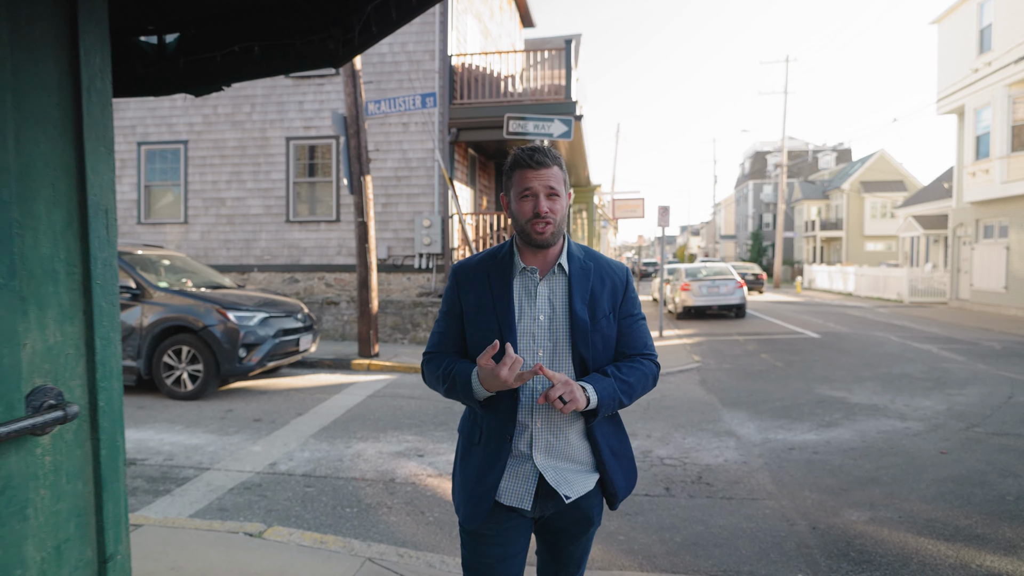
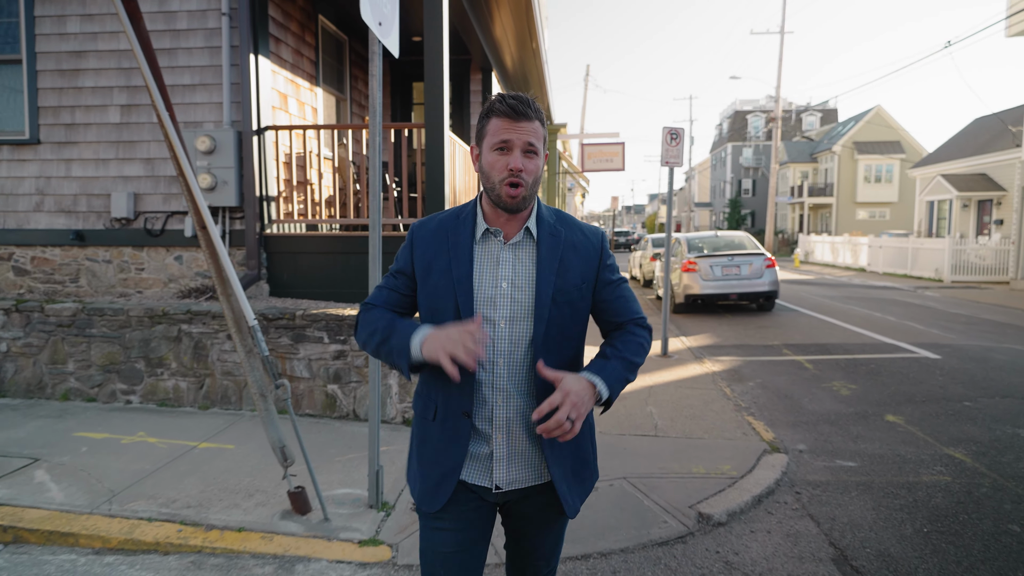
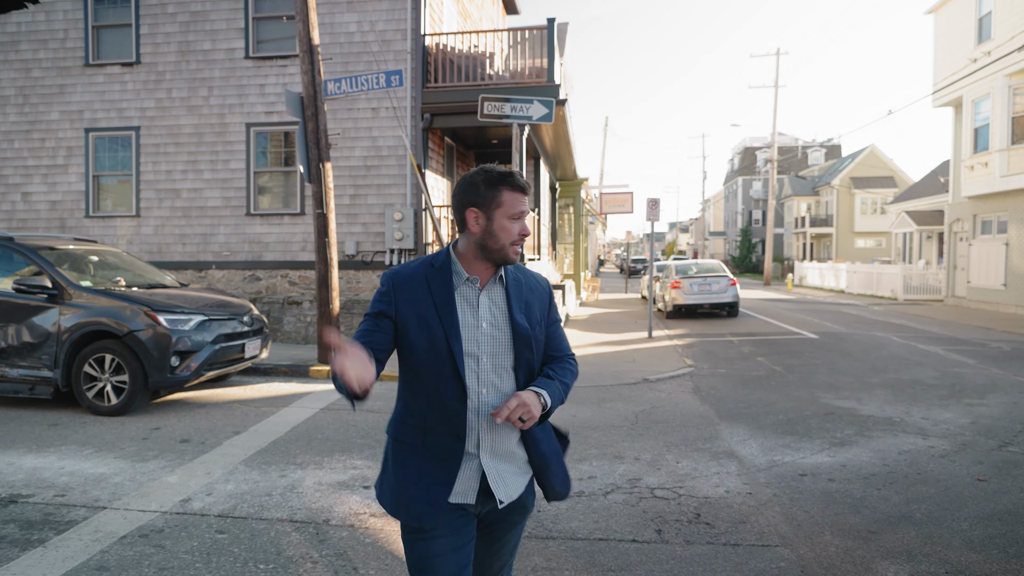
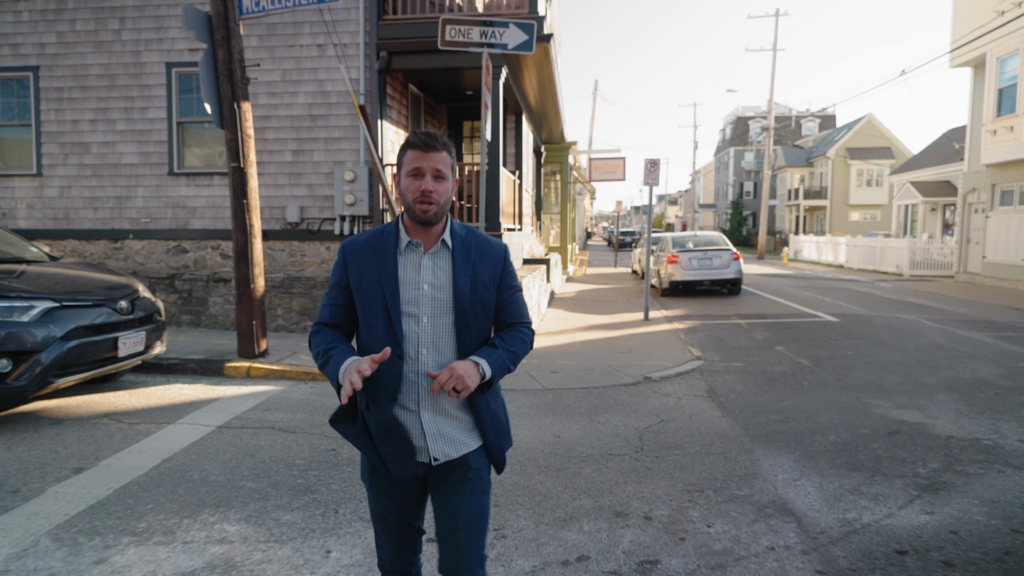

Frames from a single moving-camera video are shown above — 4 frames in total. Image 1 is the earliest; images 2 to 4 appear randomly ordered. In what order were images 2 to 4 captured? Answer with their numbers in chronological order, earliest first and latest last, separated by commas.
3, 4, 2
